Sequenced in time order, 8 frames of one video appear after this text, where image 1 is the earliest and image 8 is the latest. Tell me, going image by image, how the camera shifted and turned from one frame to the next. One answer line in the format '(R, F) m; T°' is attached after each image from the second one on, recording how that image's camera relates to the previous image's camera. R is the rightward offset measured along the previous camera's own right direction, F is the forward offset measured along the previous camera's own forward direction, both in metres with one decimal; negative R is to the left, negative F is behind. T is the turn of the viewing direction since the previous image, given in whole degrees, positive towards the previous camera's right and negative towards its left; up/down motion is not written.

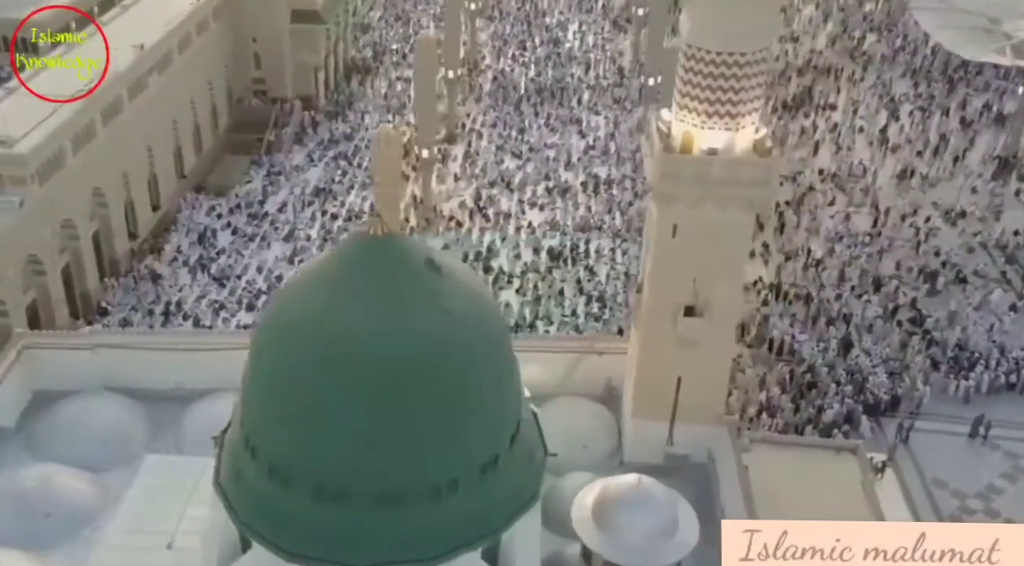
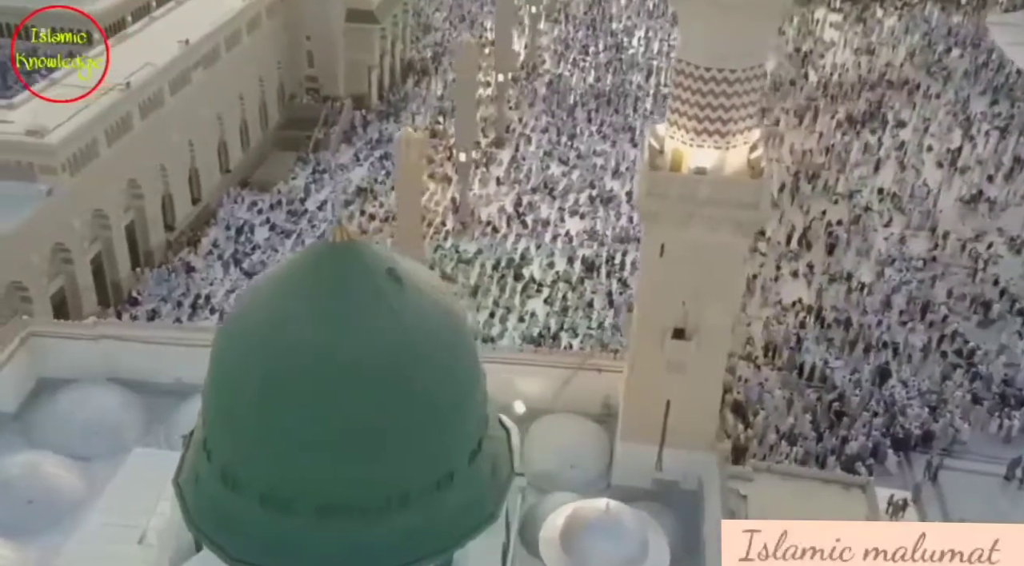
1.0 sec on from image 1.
(+1.3, +0.2) m; -6°
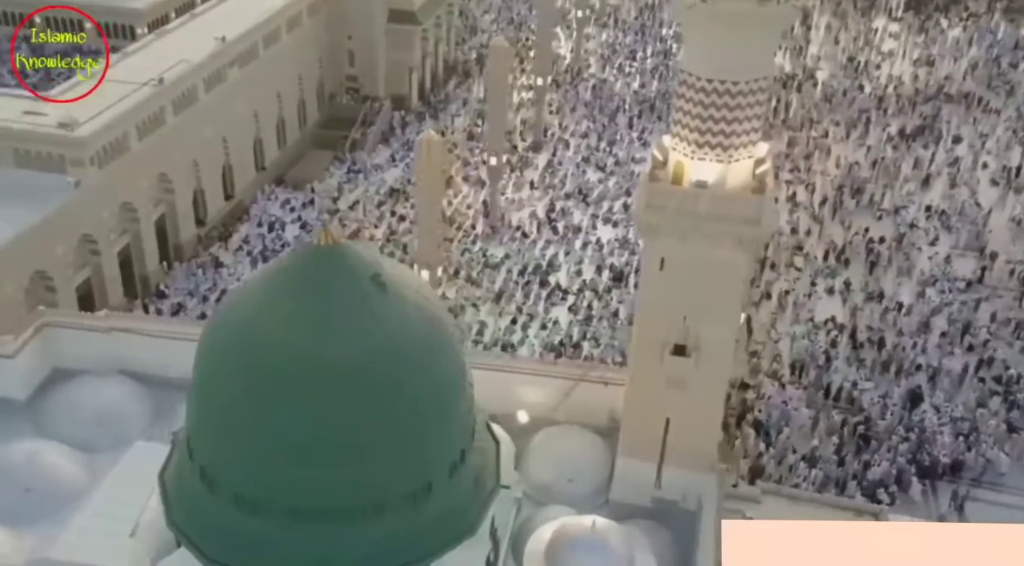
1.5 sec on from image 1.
(+0.8, +0.2) m; -4°
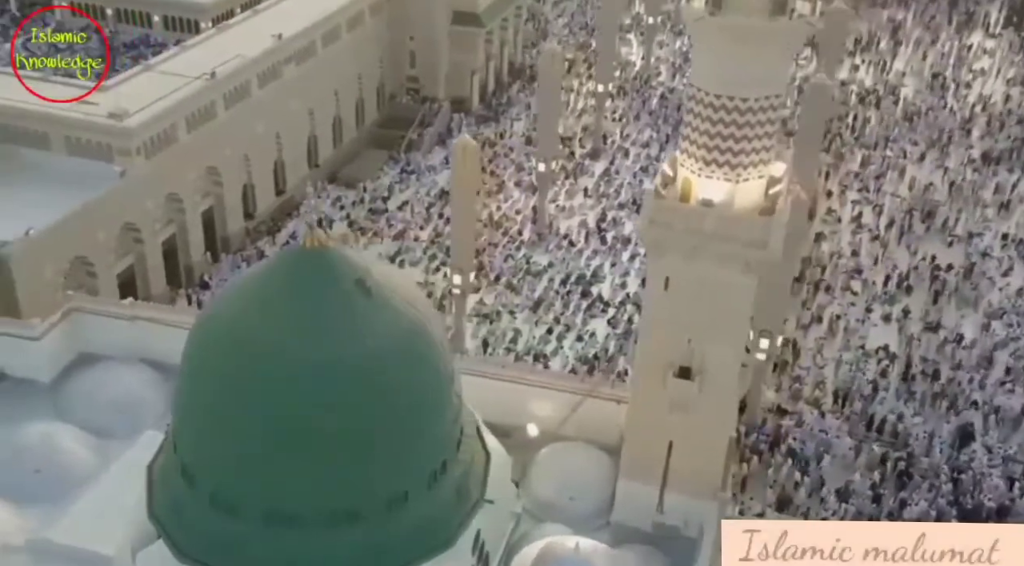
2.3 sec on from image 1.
(+1.0, +0.3) m; -6°
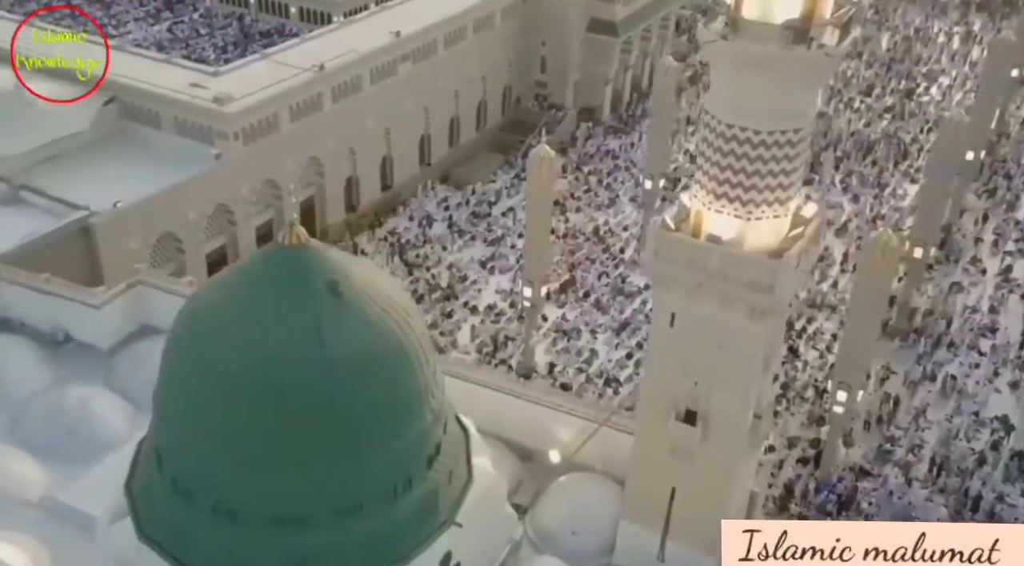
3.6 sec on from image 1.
(+2.0, +0.6) m; -12°
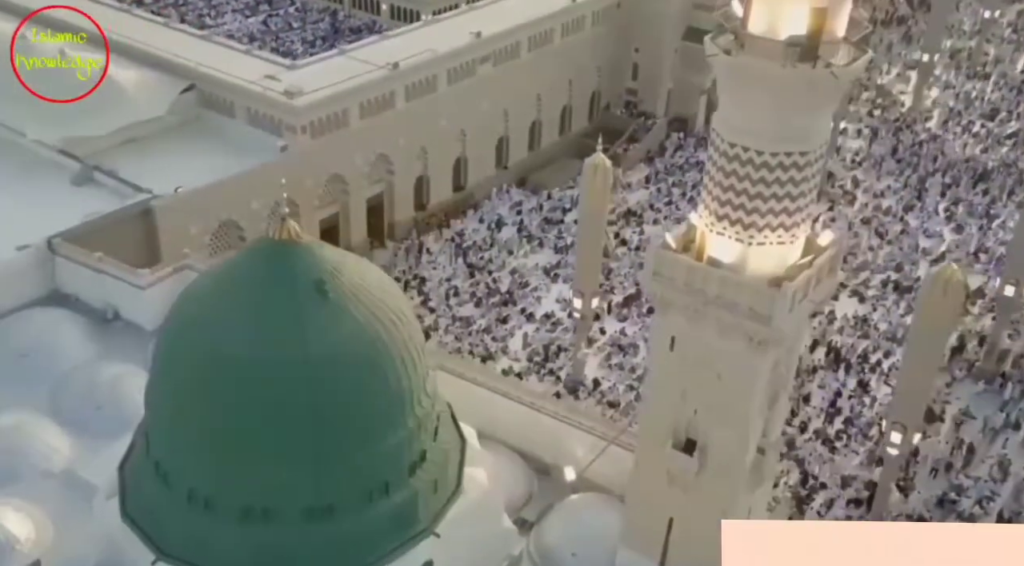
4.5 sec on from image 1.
(+1.3, +0.3) m; -8°
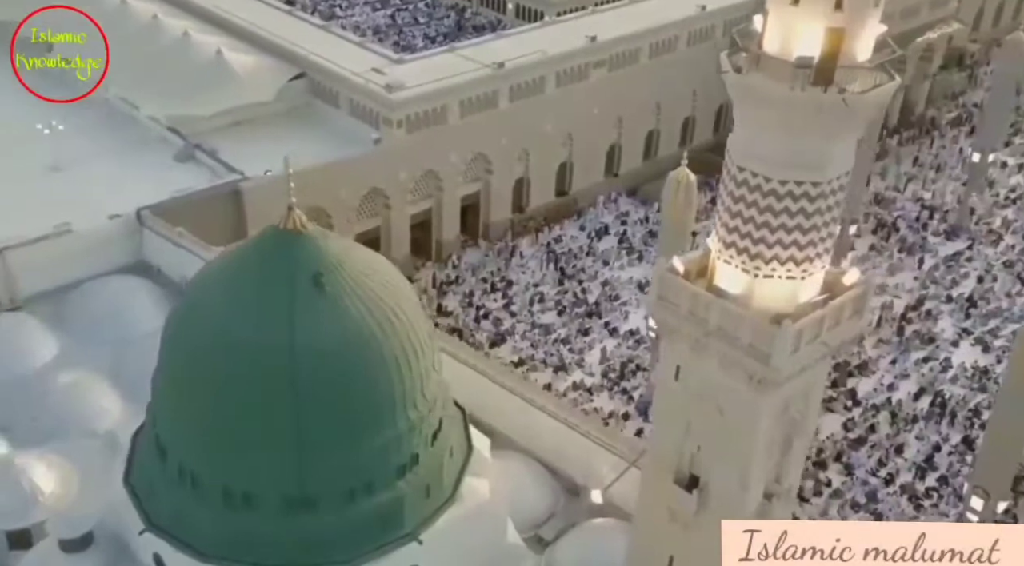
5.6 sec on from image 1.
(+1.6, +0.5) m; -11°
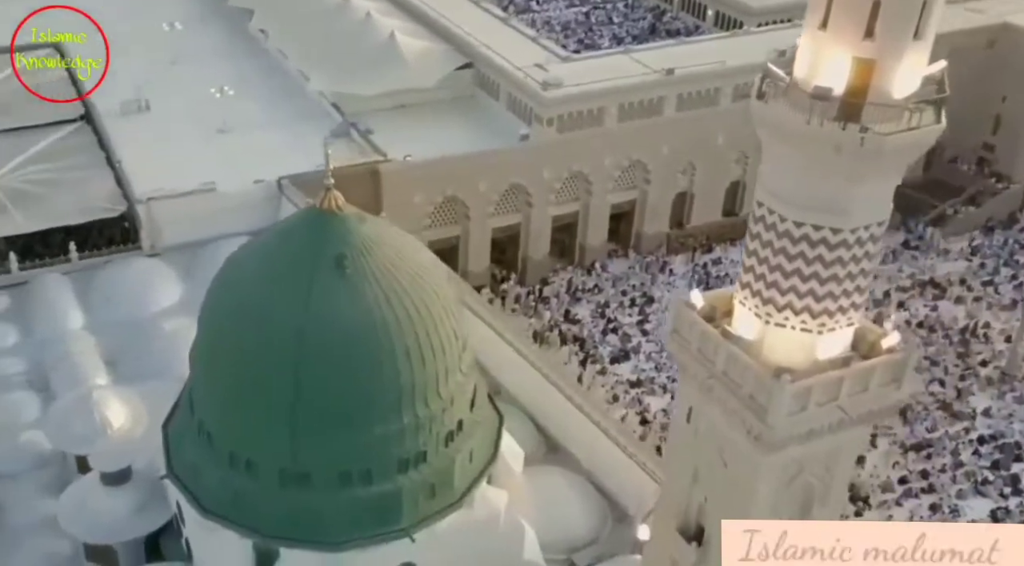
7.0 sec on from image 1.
(+2.0, +0.7) m; -15°
